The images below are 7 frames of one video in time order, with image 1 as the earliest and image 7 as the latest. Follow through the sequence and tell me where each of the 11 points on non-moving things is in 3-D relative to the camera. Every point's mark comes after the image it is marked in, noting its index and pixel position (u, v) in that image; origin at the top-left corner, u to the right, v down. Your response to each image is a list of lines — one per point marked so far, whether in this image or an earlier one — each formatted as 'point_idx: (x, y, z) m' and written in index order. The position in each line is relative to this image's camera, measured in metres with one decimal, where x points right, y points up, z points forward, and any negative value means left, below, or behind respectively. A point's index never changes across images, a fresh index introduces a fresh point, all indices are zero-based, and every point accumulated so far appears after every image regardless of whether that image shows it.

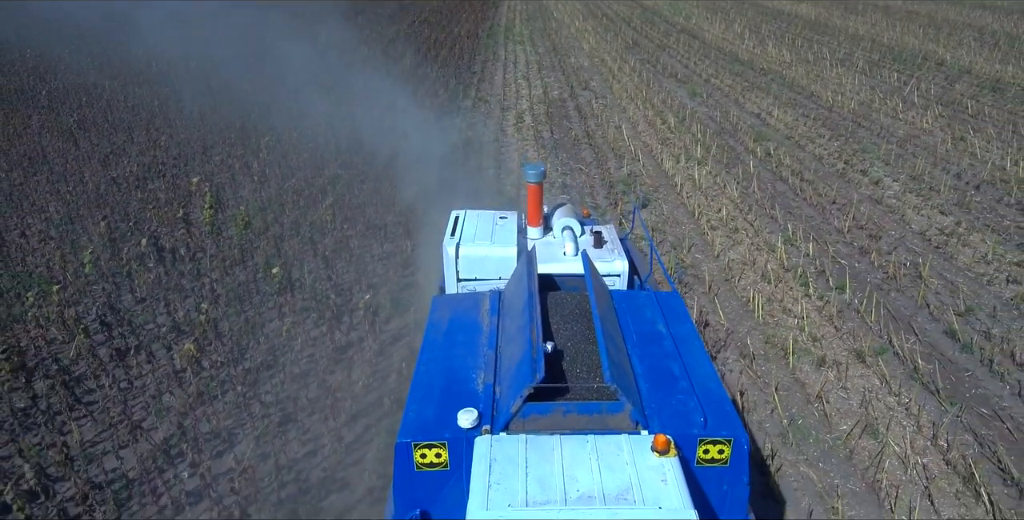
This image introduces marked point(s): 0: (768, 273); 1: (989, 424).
0: (+2.0, -0.1, +7.8) m
1: (+2.6, -0.9, +5.5) m
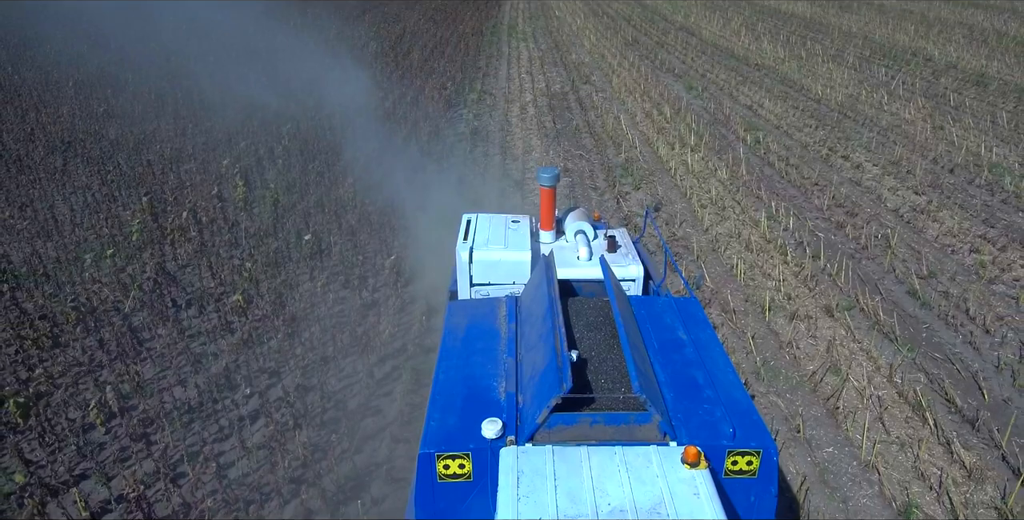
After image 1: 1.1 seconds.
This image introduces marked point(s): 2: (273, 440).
0: (+2.0, +0.1, +8.6) m
1: (+2.6, -0.6, +6.3) m
2: (-1.2, -0.9, +5.1) m
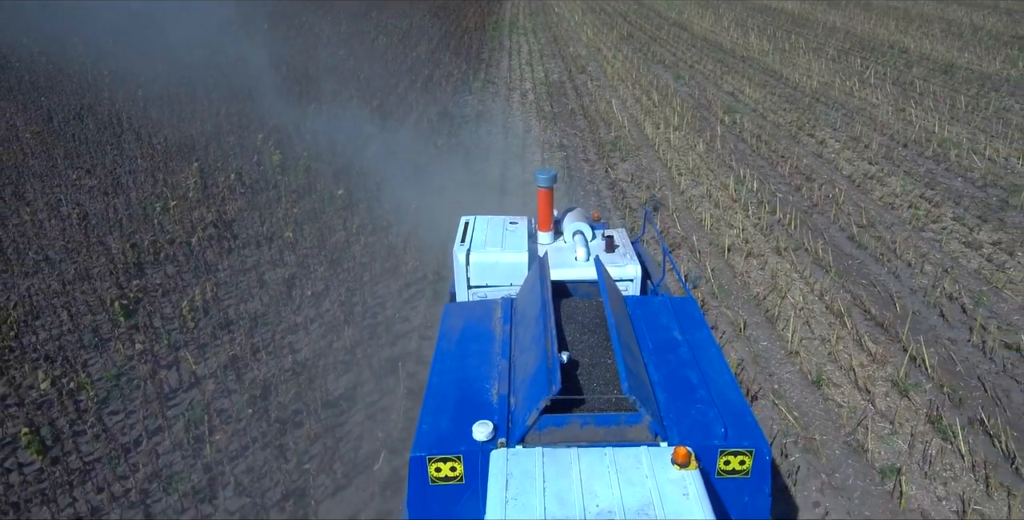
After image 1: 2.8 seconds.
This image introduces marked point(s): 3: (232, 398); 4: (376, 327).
0: (+2.0, +0.6, +9.9) m
1: (+2.6, -0.2, +7.6) m
2: (-1.2, -0.5, +6.5) m
3: (-1.5, -0.8, +5.6) m
4: (-0.9, -0.4, +6.7) m
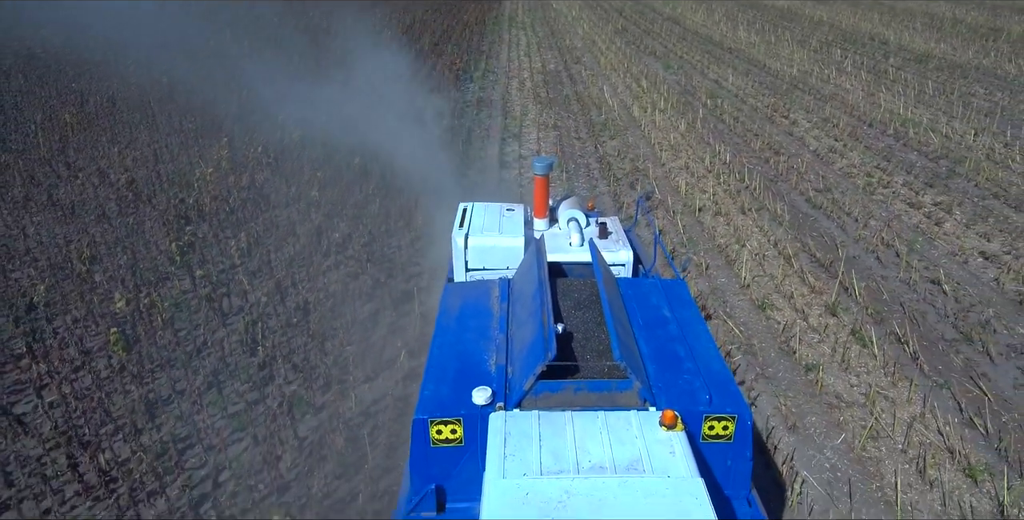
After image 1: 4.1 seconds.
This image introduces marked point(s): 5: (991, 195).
0: (+2.0, +1.0, +11.1) m
1: (+2.6, +0.2, +8.8) m
2: (-1.2, -0.1, +7.7) m
3: (-1.5, -0.4, +6.8) m
4: (-0.9, -0.1, +7.9) m
5: (+4.9, +0.7, +10.4) m
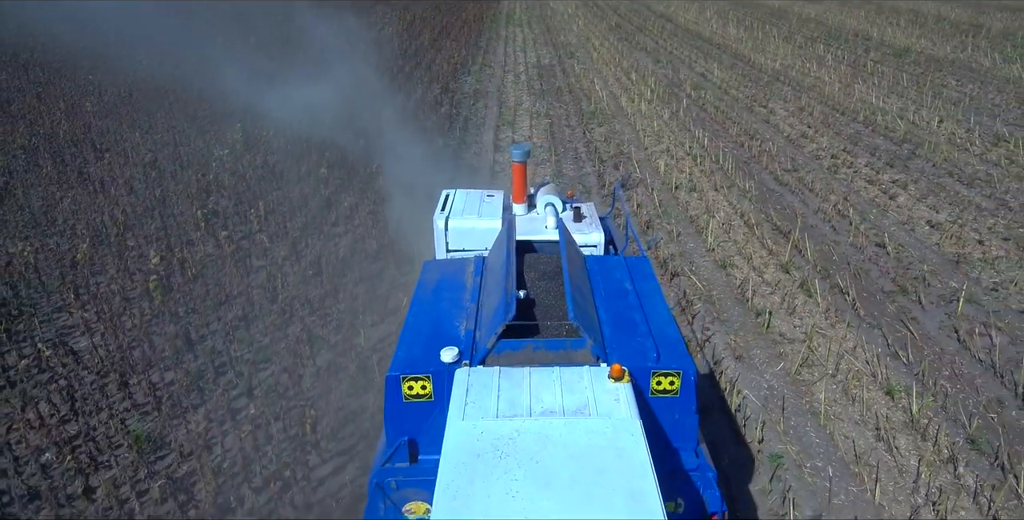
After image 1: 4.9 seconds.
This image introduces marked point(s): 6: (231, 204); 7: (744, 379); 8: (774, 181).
0: (+1.9, +1.2, +12.0) m
1: (+2.5, +0.5, +9.7) m
2: (-1.3, +0.2, +8.5) m
3: (-1.6, -0.1, +7.7) m
4: (-1.0, +0.2, +8.8) m
5: (+4.8, +1.0, +11.3) m
6: (-2.6, +0.5, +9.2) m
7: (+1.4, -0.7, +6.1) m
8: (+2.8, +0.8, +10.8) m
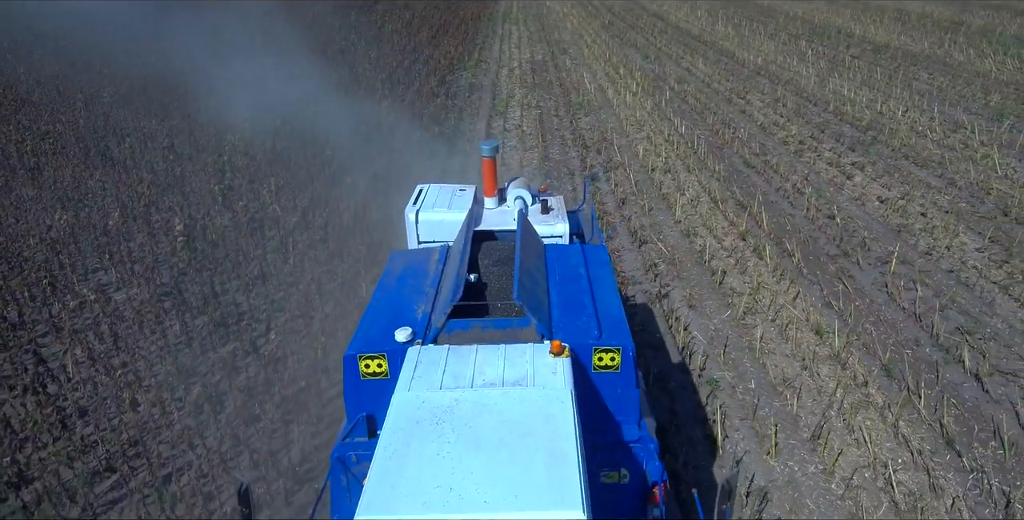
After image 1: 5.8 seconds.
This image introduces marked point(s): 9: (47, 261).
0: (+1.8, +1.5, +12.9) m
1: (+2.4, +0.8, +10.6) m
2: (-1.4, +0.4, +9.5) m
3: (-1.8, +0.2, +8.6) m
4: (-1.1, +0.5, +9.7) m
5: (+4.7, +1.2, +12.2) m
6: (-2.7, +0.8, +10.1) m
7: (+1.3, -0.4, +7.0) m
8: (+2.7, +1.1, +11.7) m
9: (-3.5, 0.0, +7.6) m
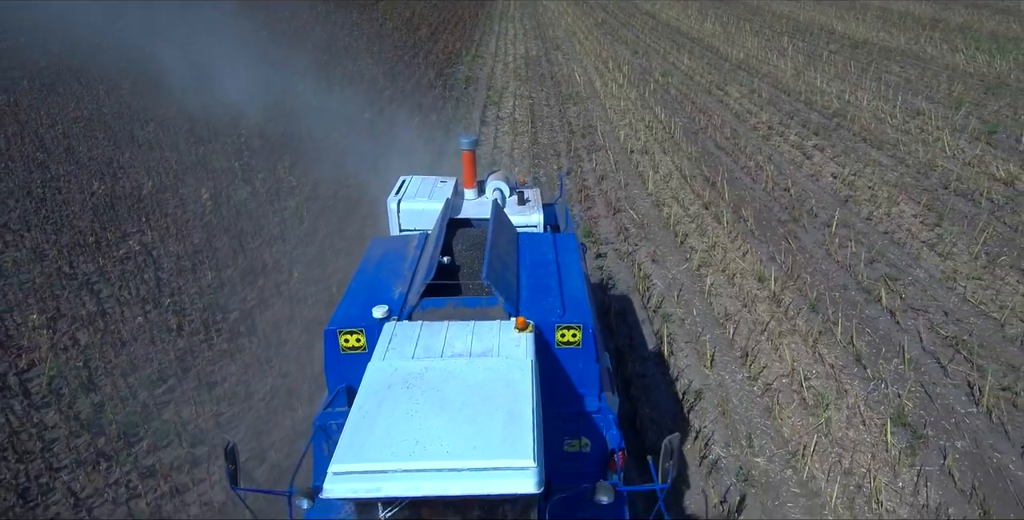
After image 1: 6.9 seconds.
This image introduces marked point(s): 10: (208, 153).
0: (+1.7, +1.8, +14.0) m
1: (+2.3, +1.1, +11.7) m
2: (-1.5, +0.8, +10.6) m
3: (-1.9, +0.5, +9.7) m
4: (-1.2, +0.8, +10.8) m
5: (+4.6, +1.6, +13.3) m
6: (-2.8, +1.1, +11.3) m
7: (+1.2, -0.1, +8.1) m
8: (+2.5, +1.5, +12.8) m
9: (-3.6, +0.3, +8.8) m
10: (-3.5, +1.2, +11.5) m
